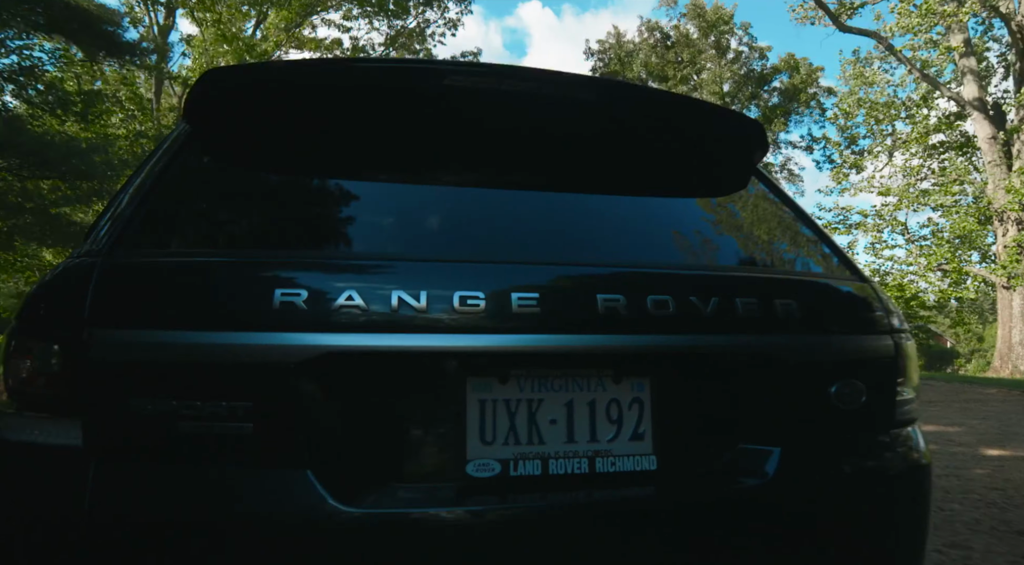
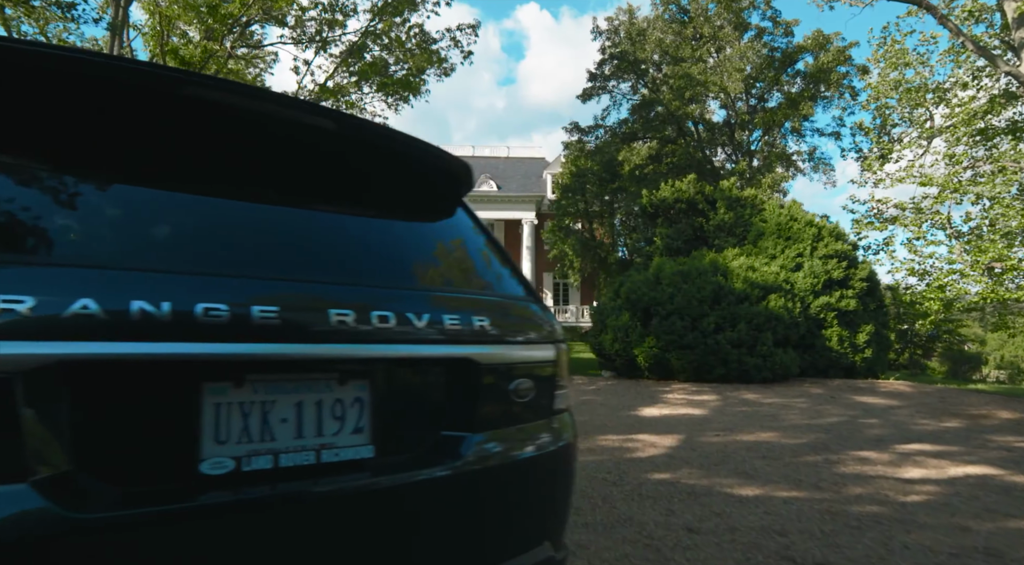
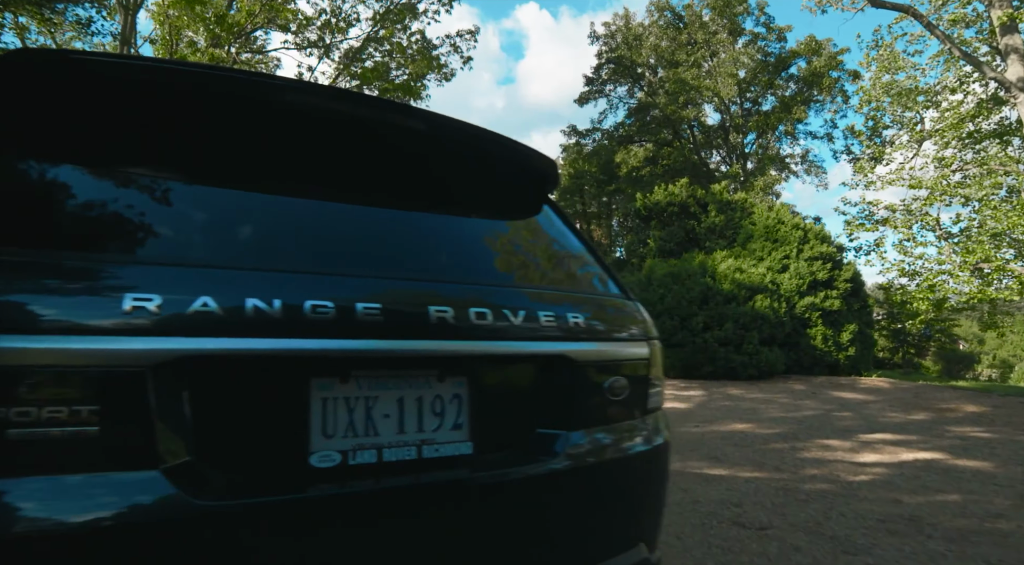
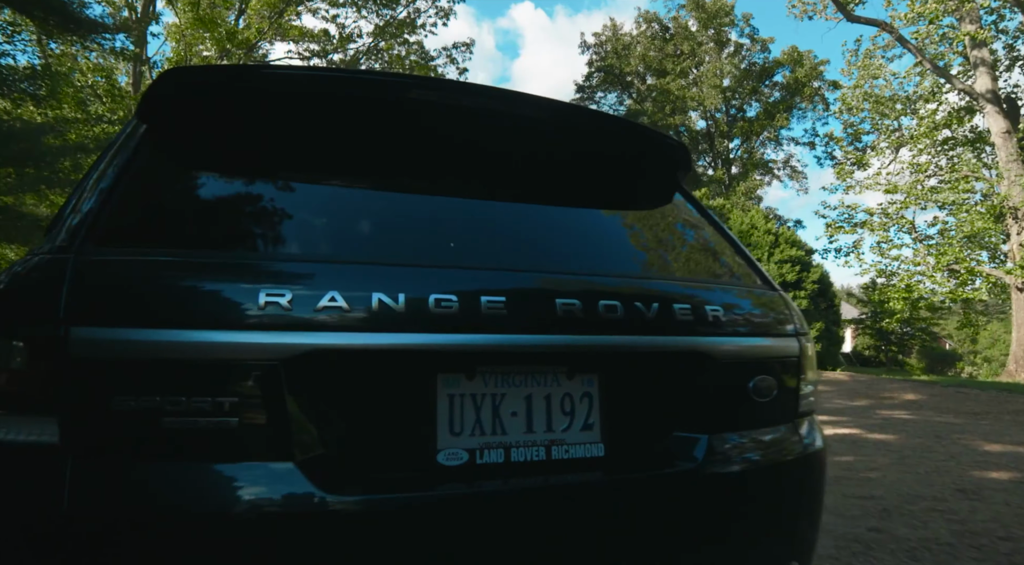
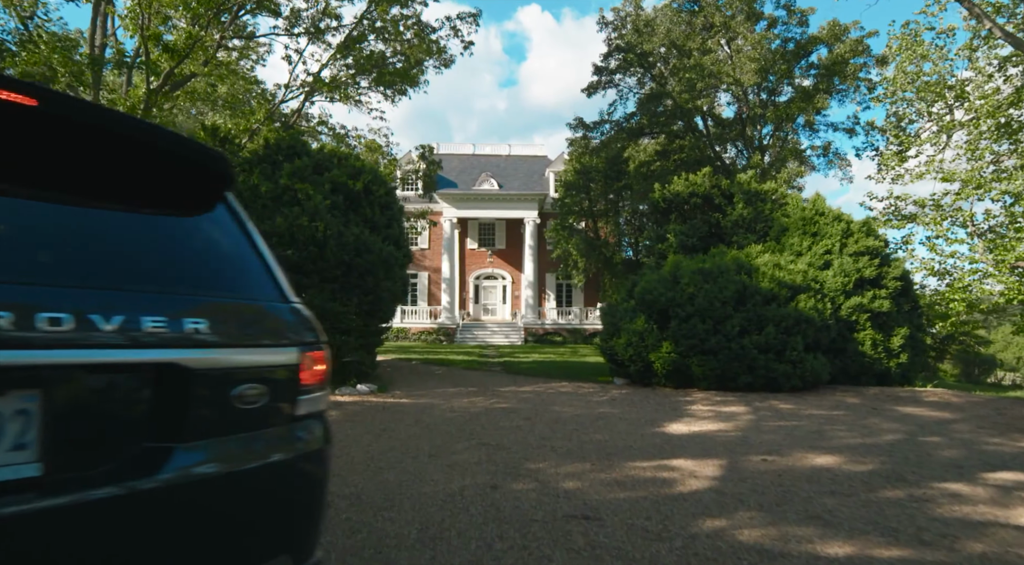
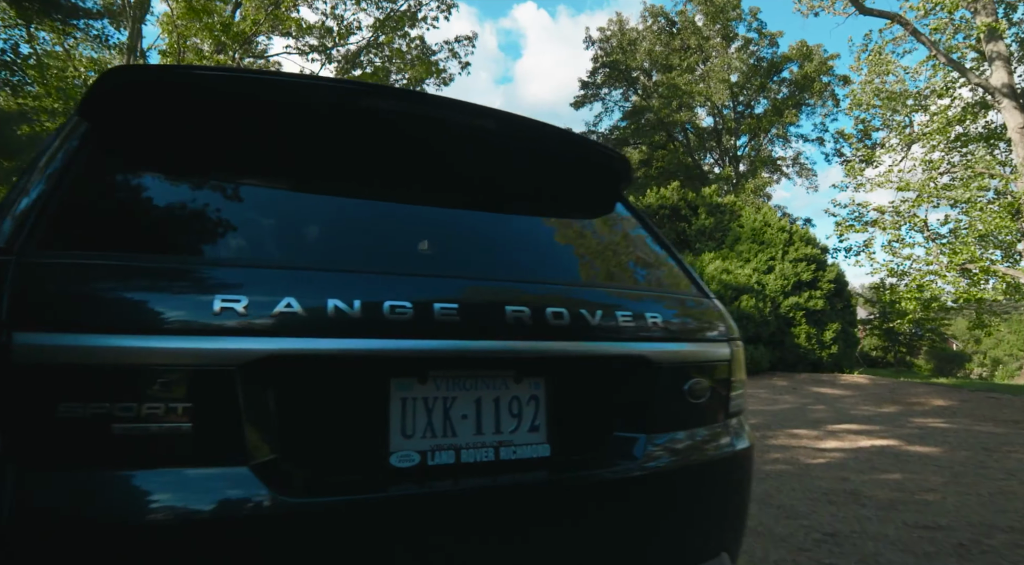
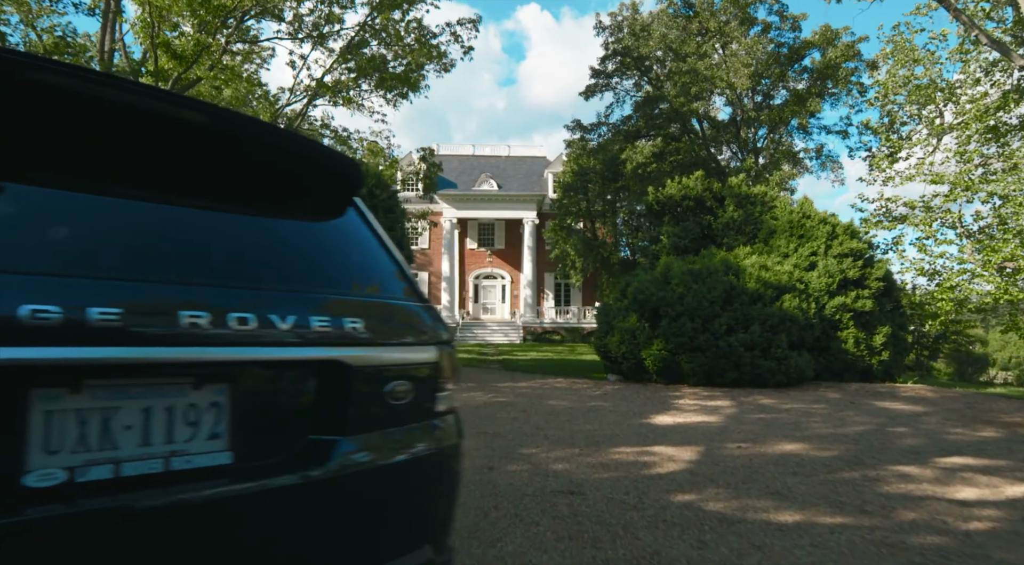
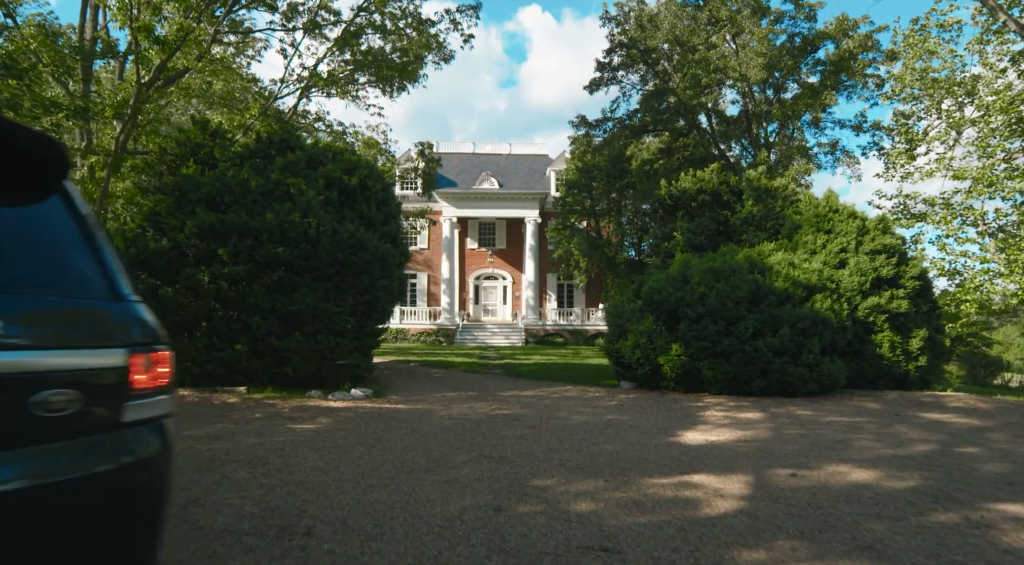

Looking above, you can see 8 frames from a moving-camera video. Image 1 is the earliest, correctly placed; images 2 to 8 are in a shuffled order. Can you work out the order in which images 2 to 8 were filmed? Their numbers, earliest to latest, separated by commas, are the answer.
4, 6, 3, 2, 7, 5, 8
